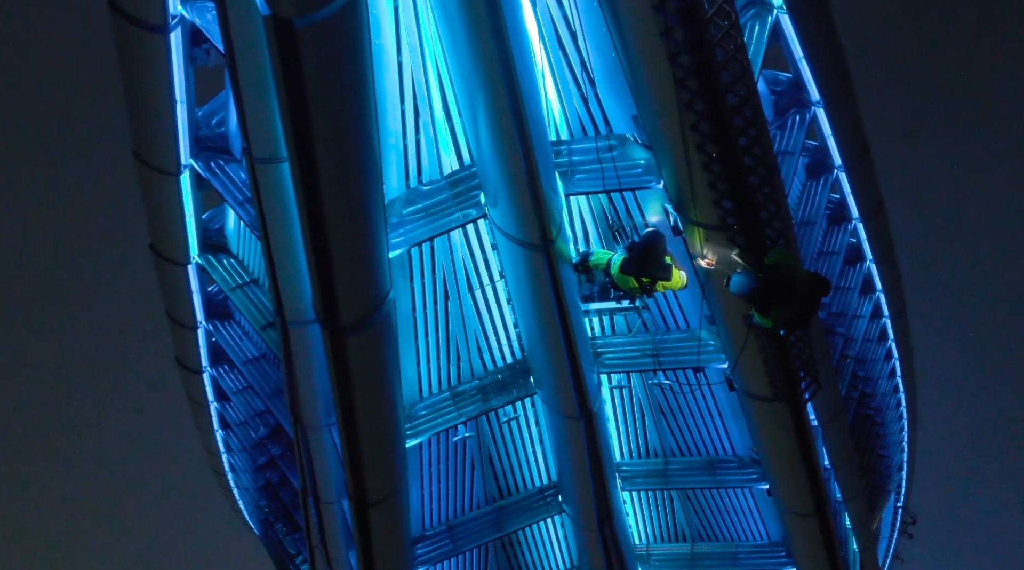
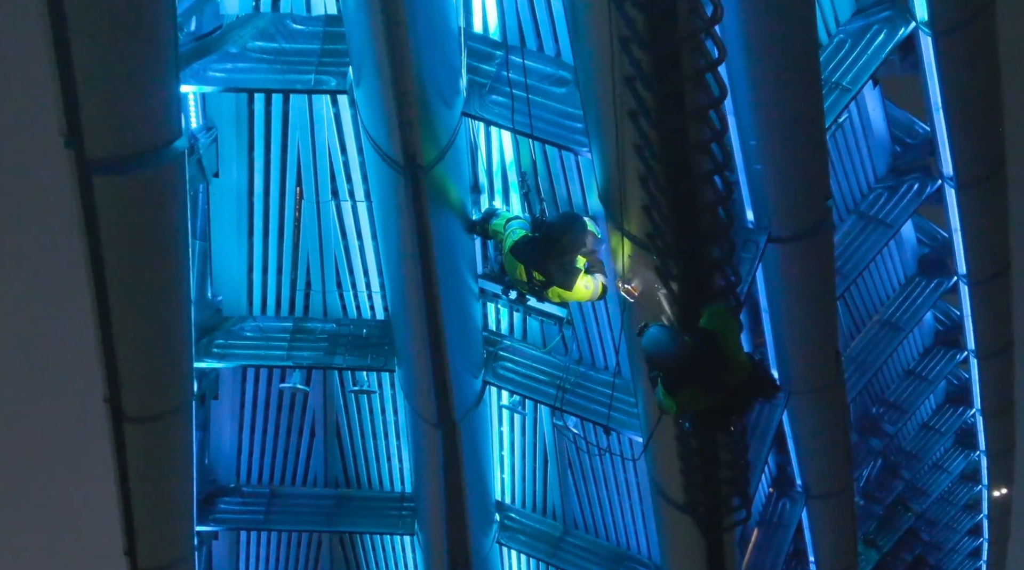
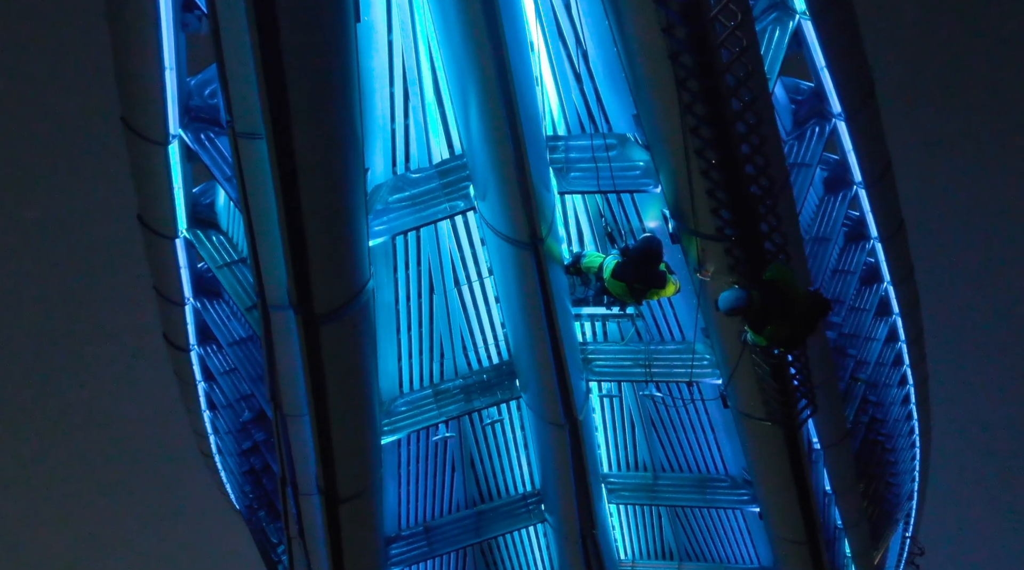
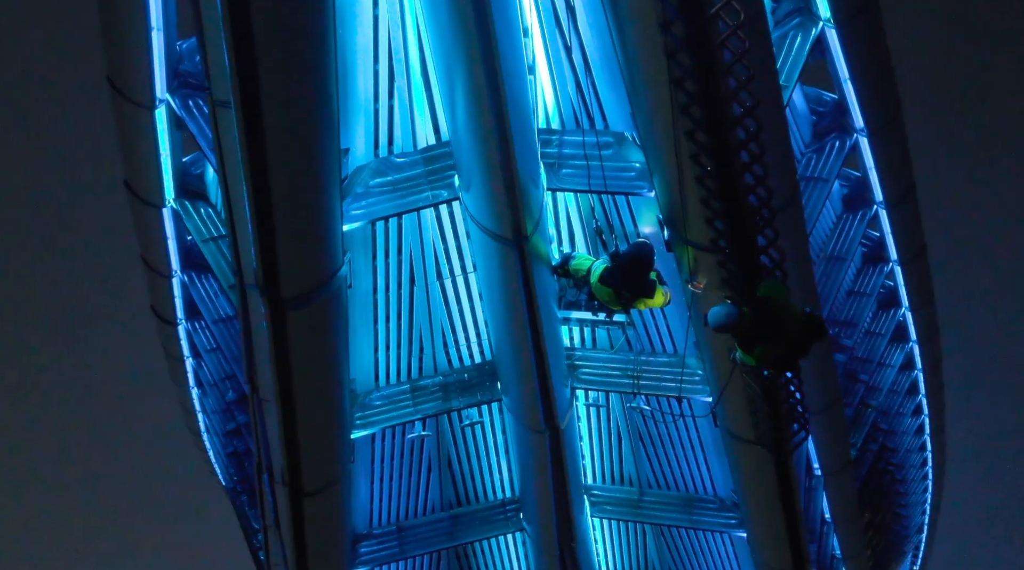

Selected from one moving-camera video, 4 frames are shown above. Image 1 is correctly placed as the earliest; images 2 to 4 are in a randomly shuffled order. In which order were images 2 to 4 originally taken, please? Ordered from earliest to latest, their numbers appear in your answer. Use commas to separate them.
3, 4, 2
